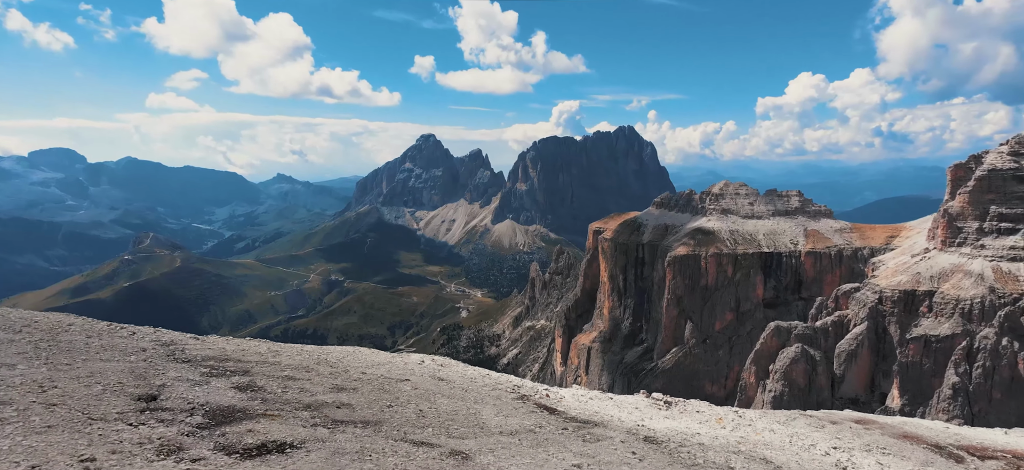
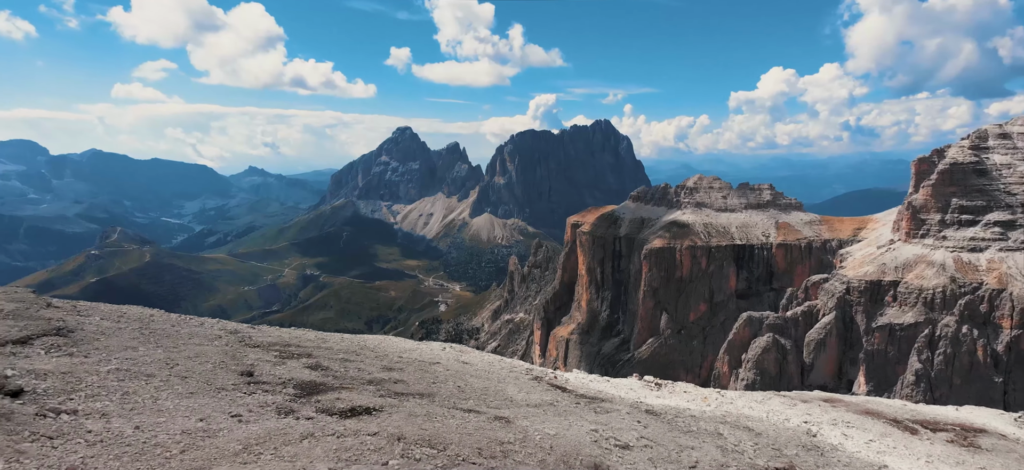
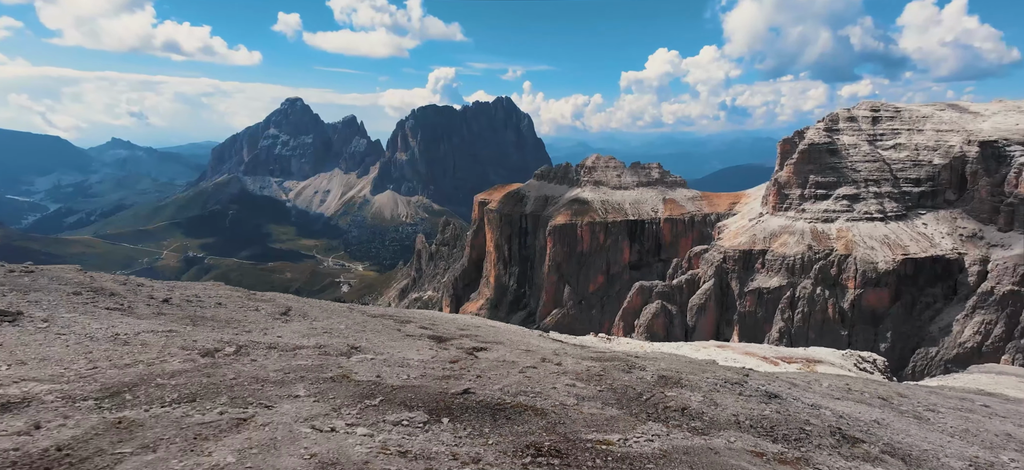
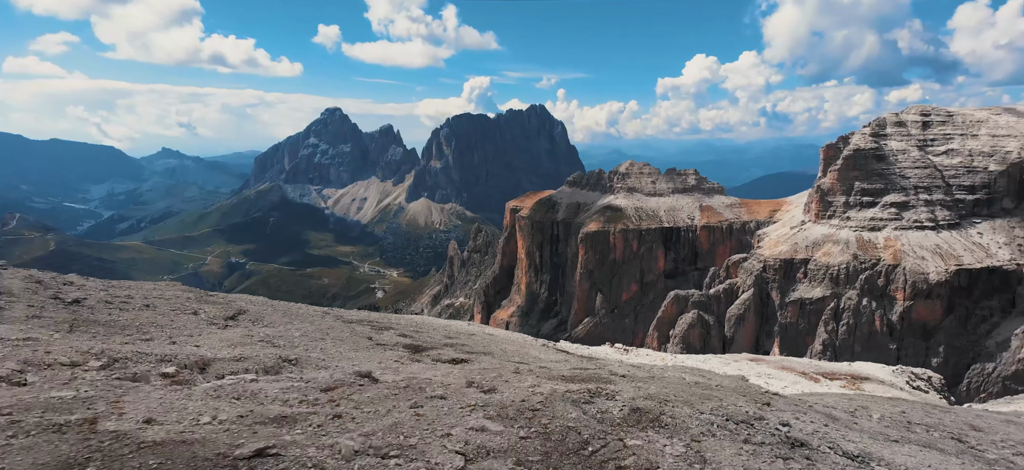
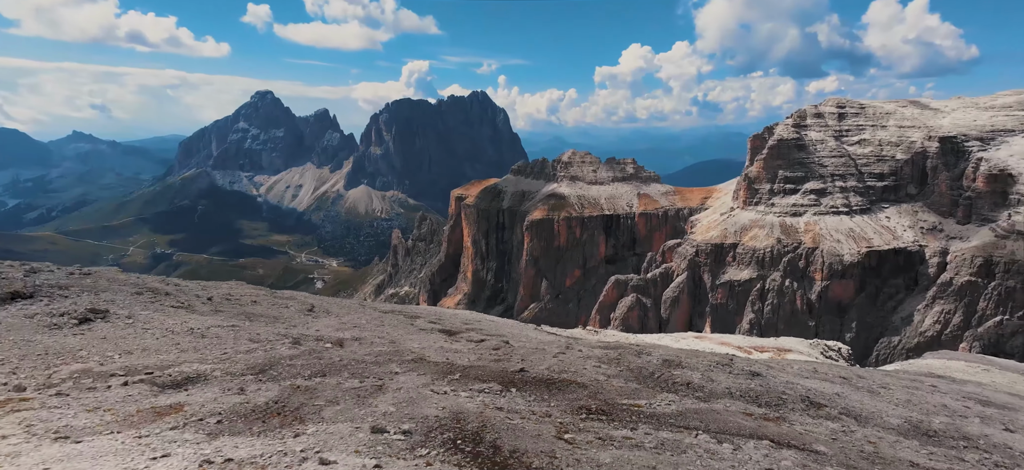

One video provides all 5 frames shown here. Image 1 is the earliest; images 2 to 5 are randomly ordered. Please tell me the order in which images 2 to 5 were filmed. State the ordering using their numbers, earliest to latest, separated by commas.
2, 4, 3, 5
